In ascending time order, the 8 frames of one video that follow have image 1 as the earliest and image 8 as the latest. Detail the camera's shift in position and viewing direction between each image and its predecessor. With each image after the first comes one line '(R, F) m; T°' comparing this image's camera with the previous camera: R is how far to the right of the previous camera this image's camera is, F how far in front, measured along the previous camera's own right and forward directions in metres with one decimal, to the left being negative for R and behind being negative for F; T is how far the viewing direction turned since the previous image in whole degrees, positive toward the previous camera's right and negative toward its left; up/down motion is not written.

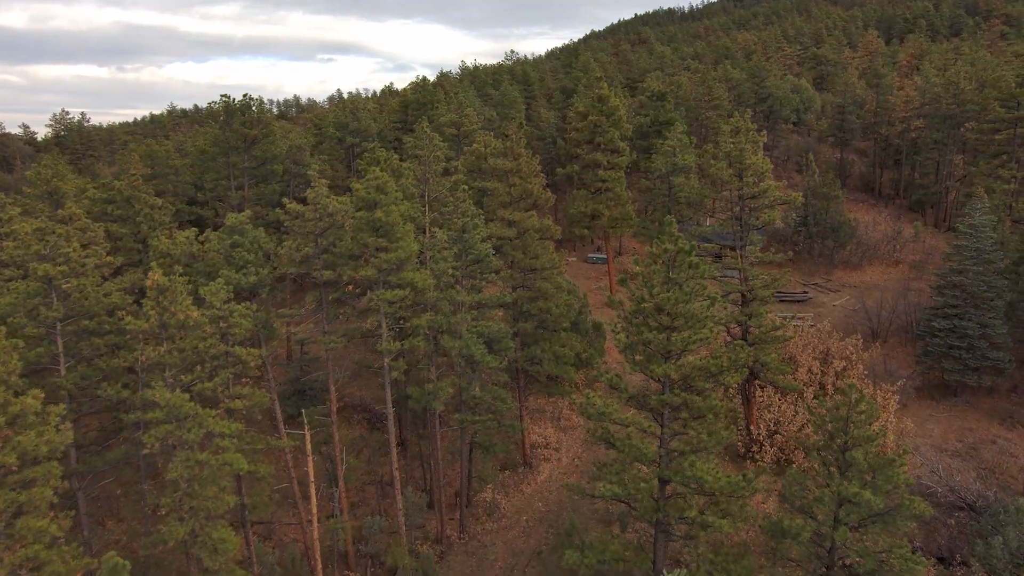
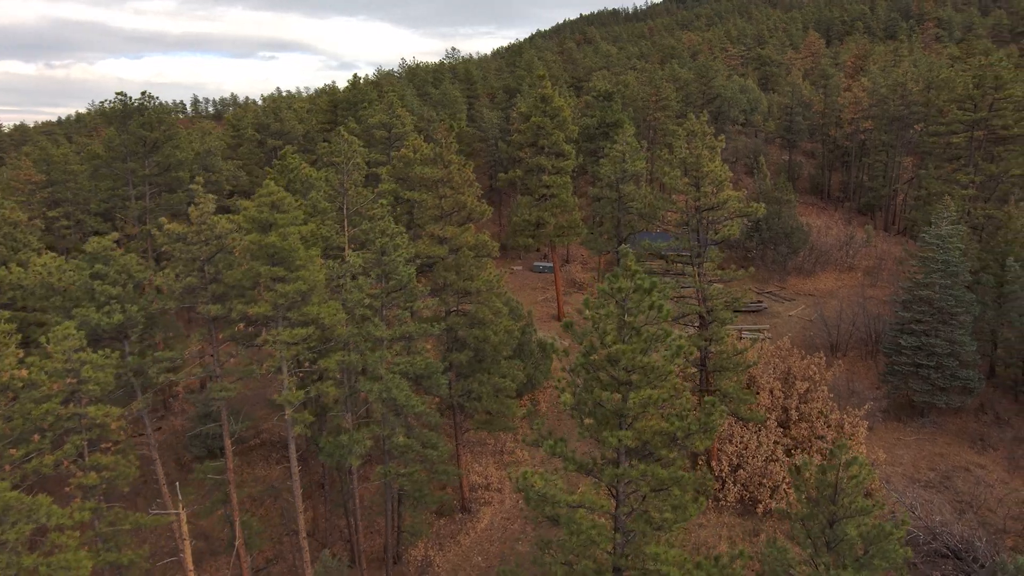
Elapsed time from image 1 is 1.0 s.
(+0.5, +2.7) m; +4°
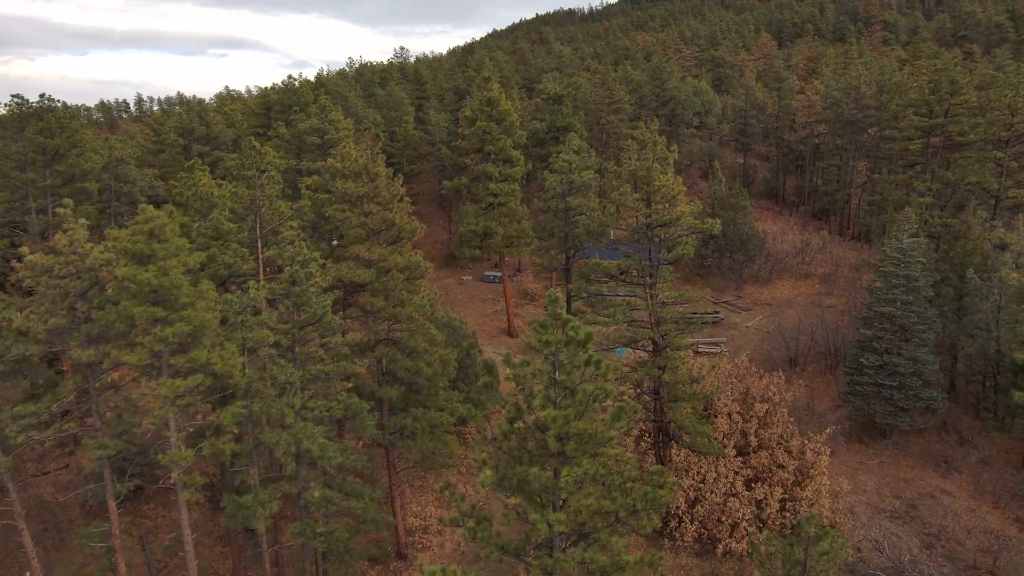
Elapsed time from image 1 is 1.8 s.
(+0.7, +1.8) m; +3°
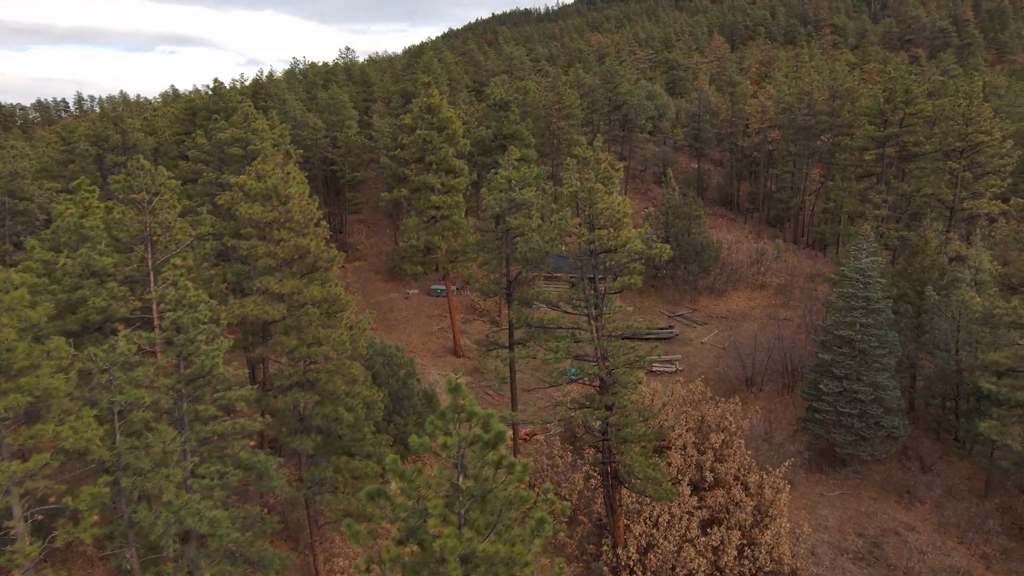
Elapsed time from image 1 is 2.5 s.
(+0.7, +1.8) m; +3°
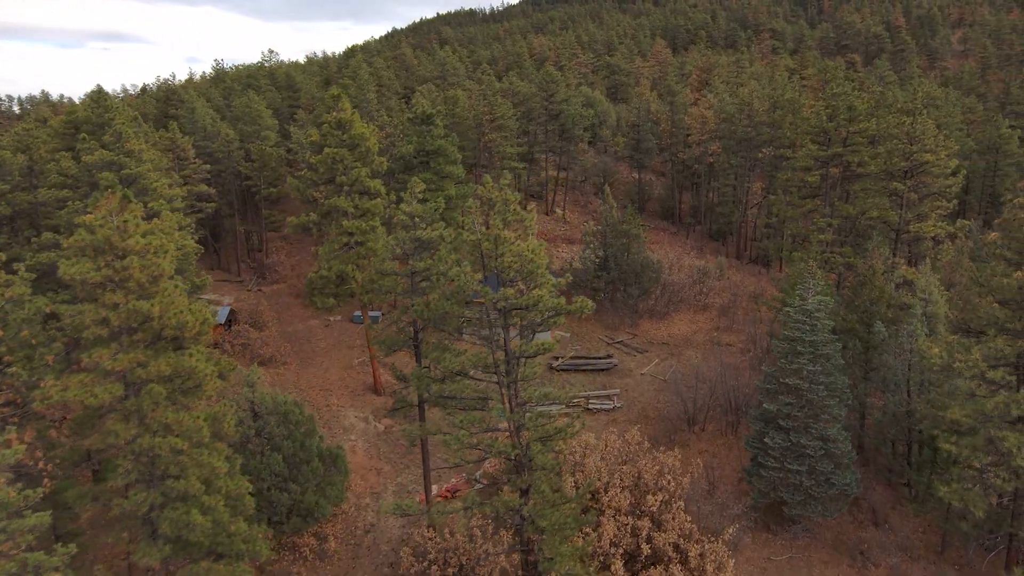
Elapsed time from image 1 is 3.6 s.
(+1.2, +2.6) m; +4°
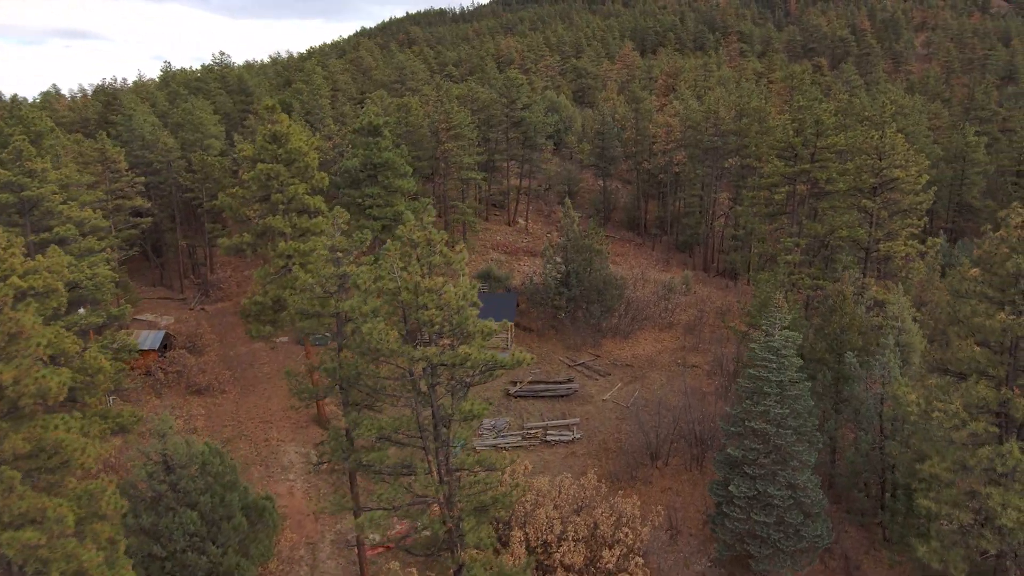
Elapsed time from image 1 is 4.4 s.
(+0.8, +1.8) m; +2°
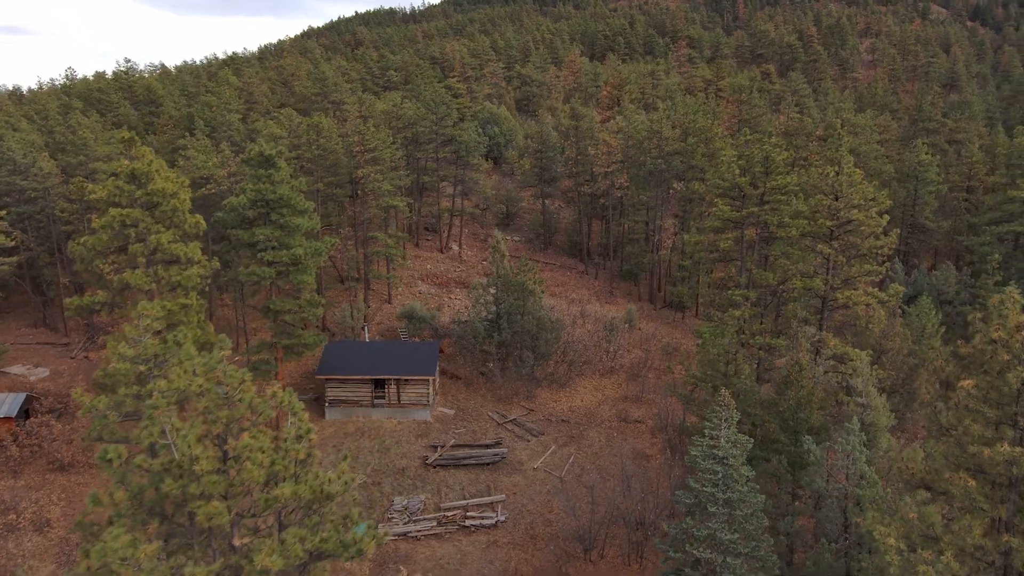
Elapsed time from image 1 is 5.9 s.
(+1.5, +3.5) m; +3°
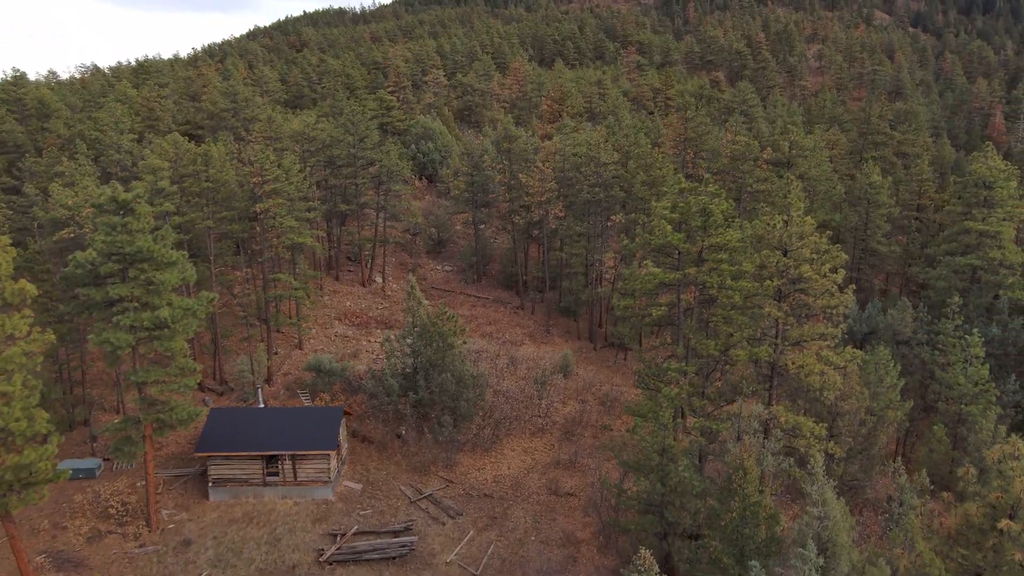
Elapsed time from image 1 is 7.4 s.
(+1.7, +3.4) m; +3°
